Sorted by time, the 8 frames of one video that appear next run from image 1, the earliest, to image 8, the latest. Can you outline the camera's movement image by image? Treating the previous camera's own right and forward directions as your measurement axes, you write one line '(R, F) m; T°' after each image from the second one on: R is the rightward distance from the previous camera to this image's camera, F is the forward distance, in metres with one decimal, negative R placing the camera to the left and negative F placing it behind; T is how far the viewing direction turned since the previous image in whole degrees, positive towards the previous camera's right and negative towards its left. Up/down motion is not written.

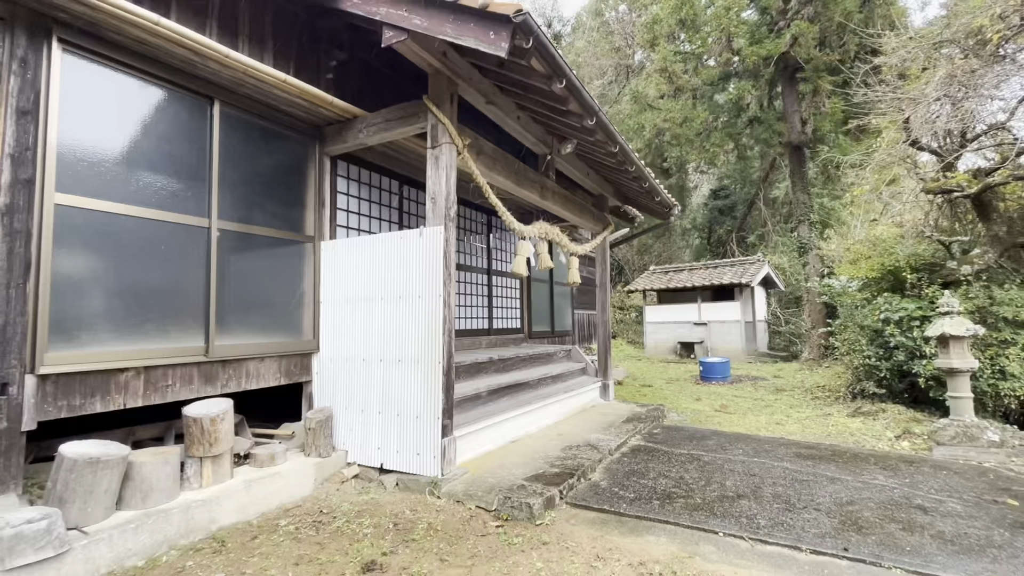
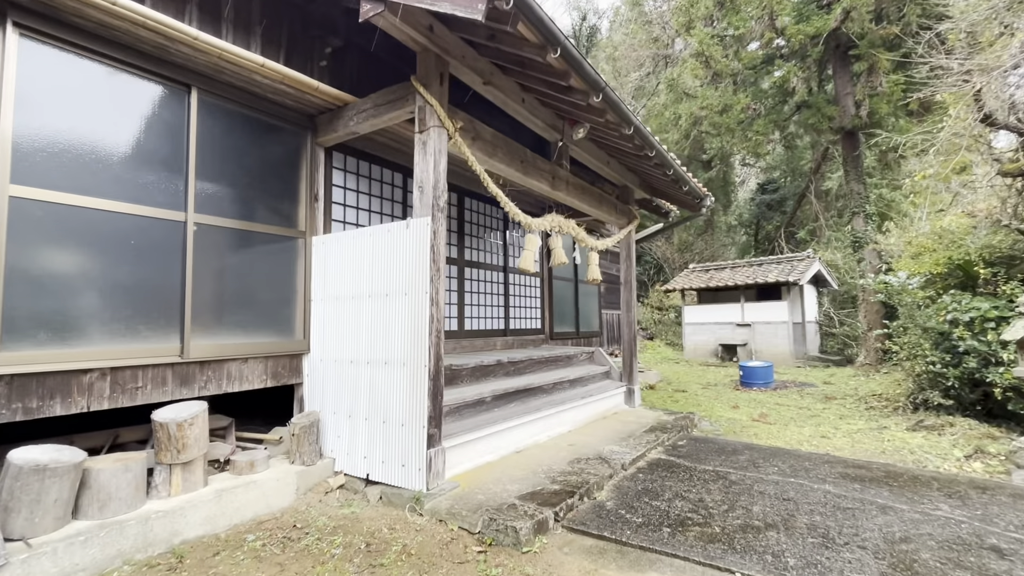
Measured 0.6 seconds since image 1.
(+0.3, +0.3) m; -5°
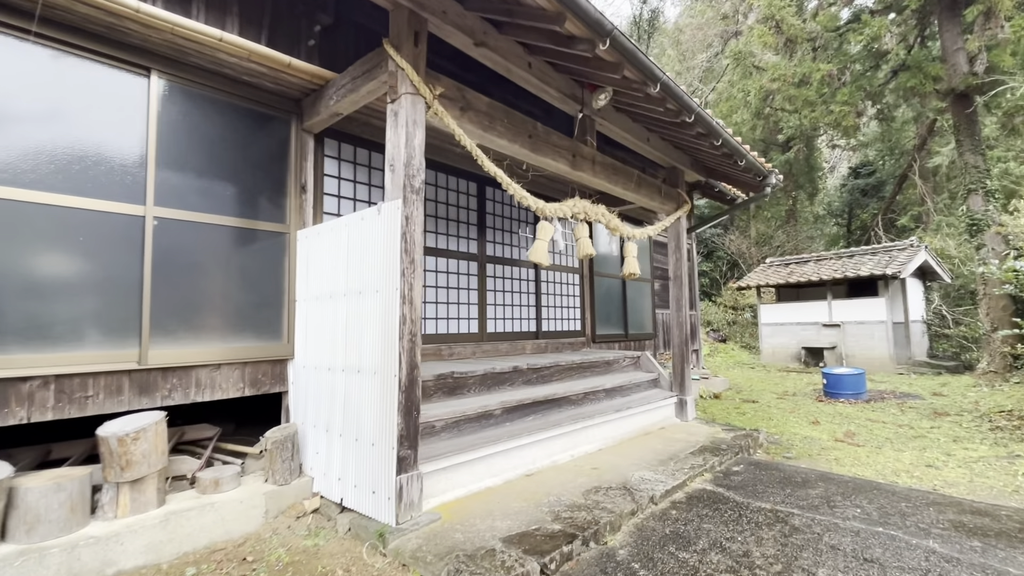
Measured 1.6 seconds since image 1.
(+0.4, +0.5) m; -8°
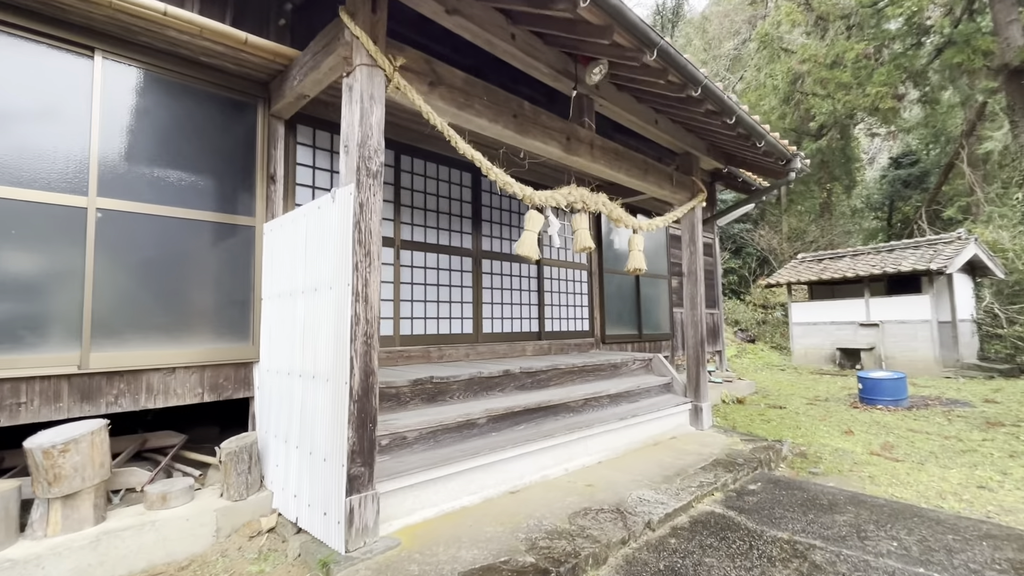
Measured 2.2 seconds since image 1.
(+0.3, +0.3) m; -3°
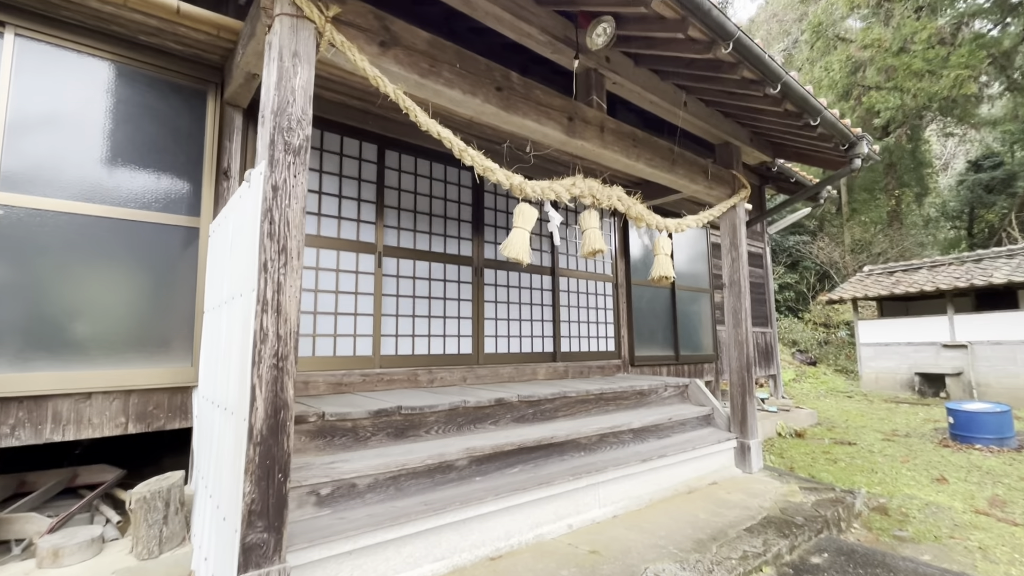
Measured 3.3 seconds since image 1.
(+0.3, +0.6) m; -5°
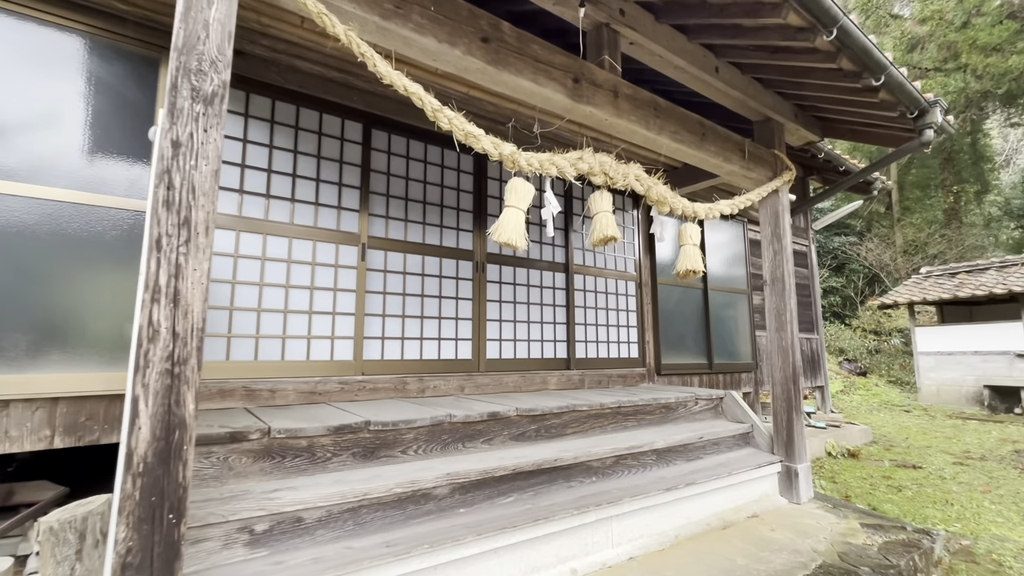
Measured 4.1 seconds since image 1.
(+0.2, +0.4) m; -4°
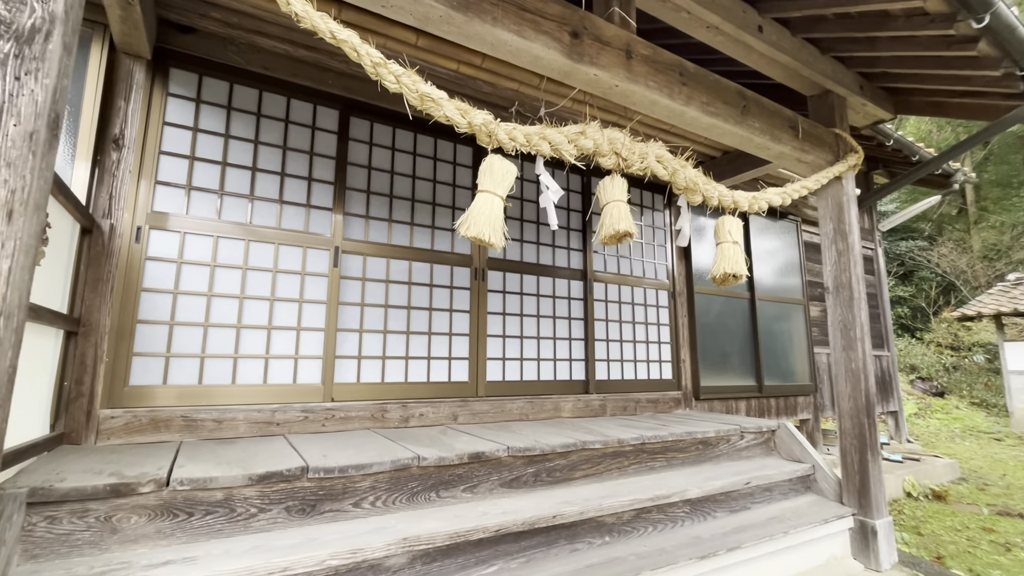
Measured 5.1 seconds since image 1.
(+0.2, +0.5) m; -5°
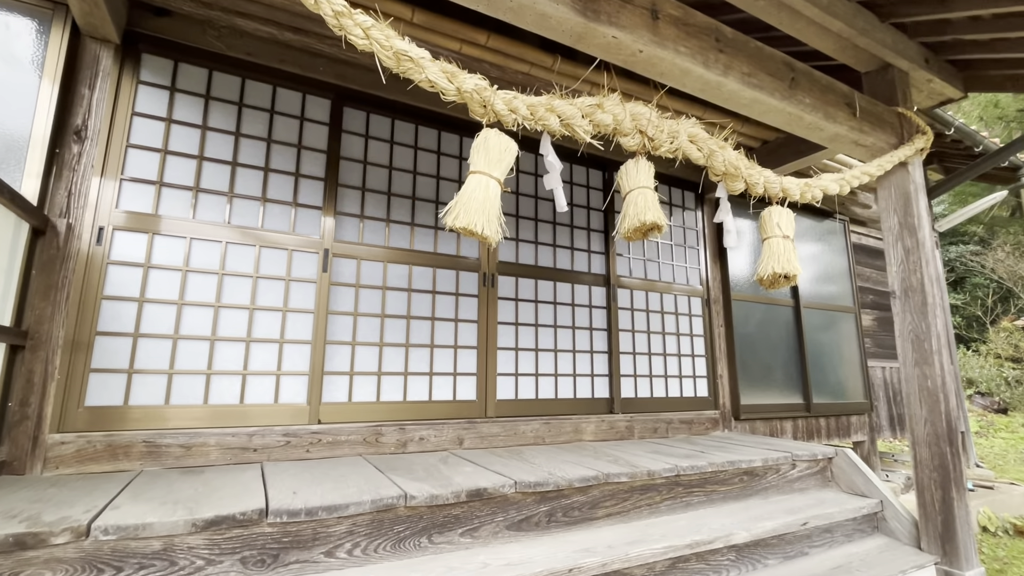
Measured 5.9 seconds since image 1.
(+0.1, +0.3) m; -3°
